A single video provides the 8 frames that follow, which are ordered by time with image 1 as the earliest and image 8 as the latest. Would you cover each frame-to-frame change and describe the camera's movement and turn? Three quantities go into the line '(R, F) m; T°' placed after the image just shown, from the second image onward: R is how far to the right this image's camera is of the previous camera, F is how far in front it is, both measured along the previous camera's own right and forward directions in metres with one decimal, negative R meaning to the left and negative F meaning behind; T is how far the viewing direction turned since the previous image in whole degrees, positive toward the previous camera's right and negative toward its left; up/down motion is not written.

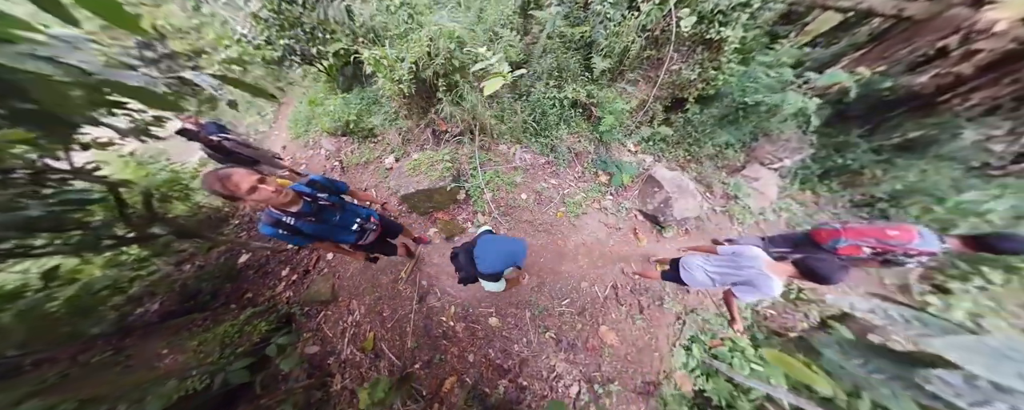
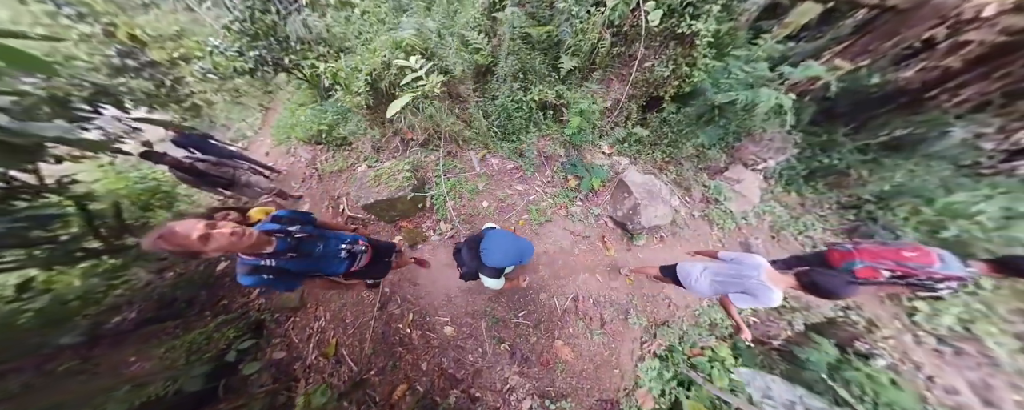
(+0.5, +0.1) m; -1°
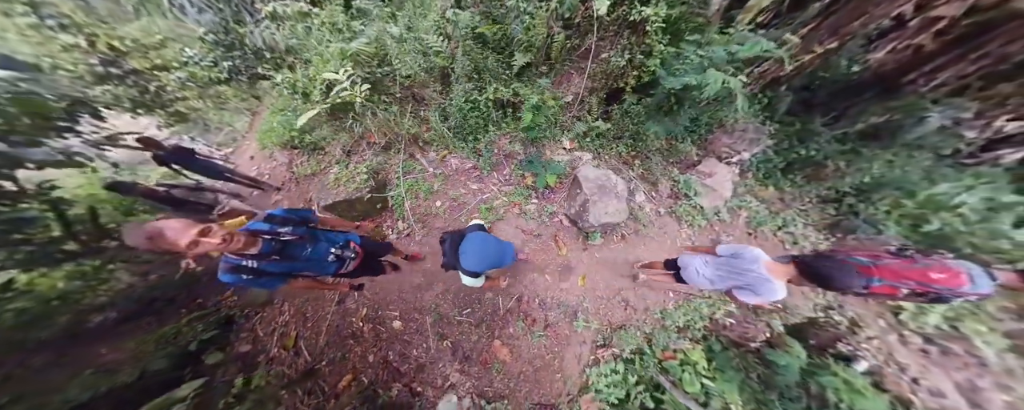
(+0.6, 0.0) m; -1°
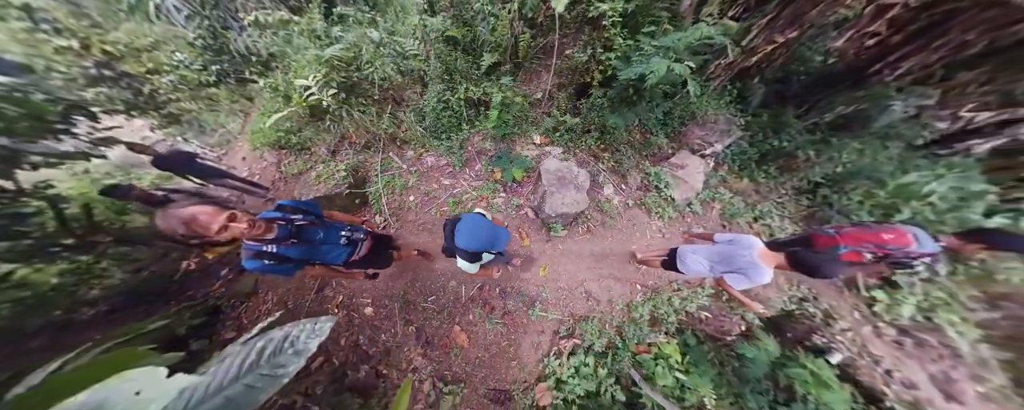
(+0.4, -0.1) m; -1°
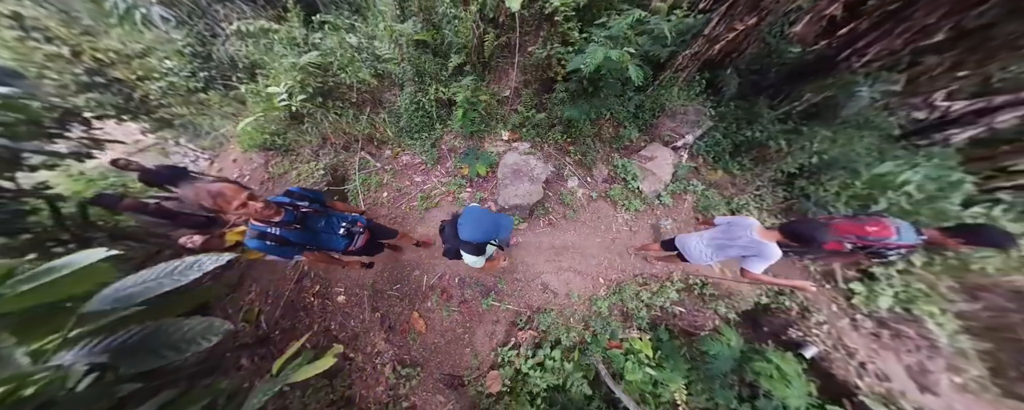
(+0.5, 0.0) m; -1°
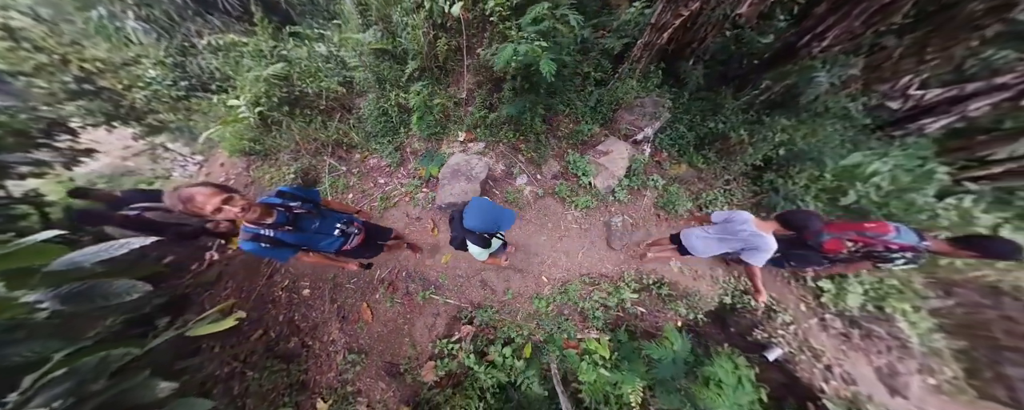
(+0.7, -0.1) m; -3°
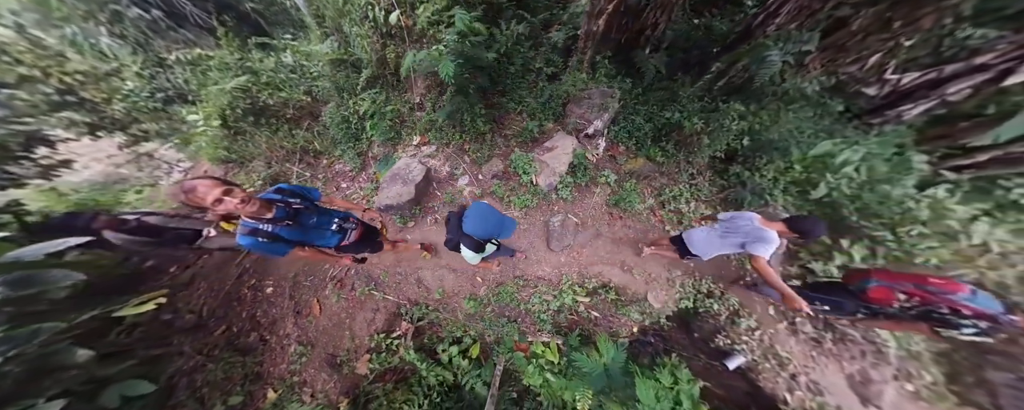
(+0.8, 0.0) m; -4°
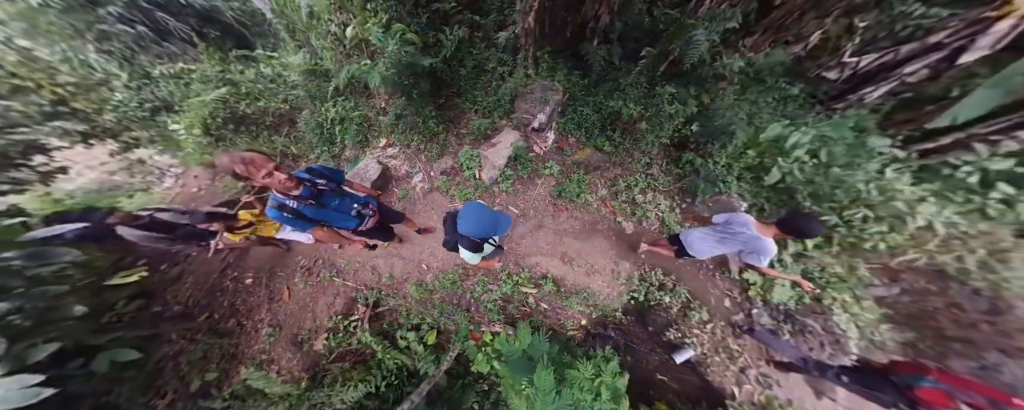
(+0.8, 0.0) m; -4°
